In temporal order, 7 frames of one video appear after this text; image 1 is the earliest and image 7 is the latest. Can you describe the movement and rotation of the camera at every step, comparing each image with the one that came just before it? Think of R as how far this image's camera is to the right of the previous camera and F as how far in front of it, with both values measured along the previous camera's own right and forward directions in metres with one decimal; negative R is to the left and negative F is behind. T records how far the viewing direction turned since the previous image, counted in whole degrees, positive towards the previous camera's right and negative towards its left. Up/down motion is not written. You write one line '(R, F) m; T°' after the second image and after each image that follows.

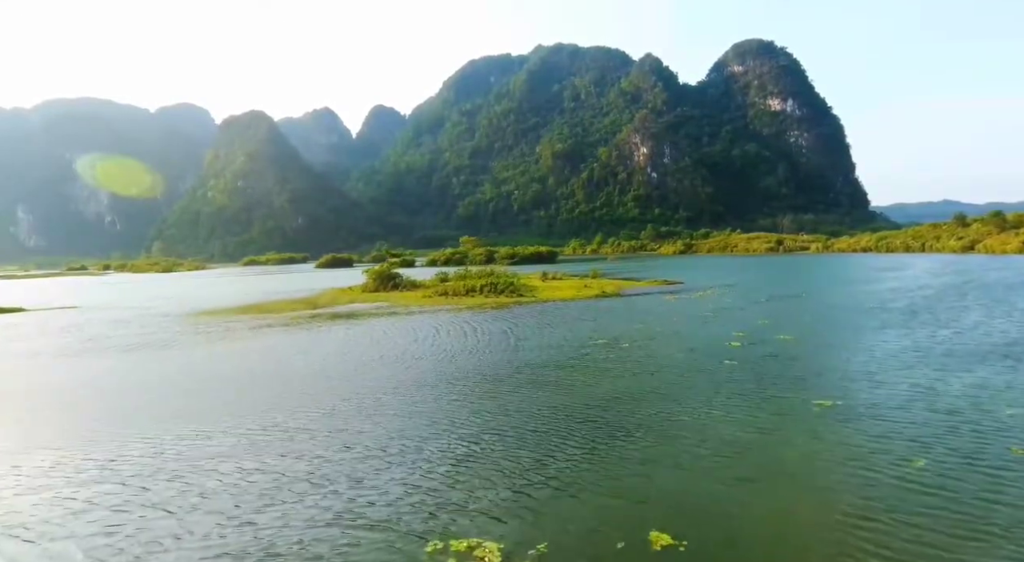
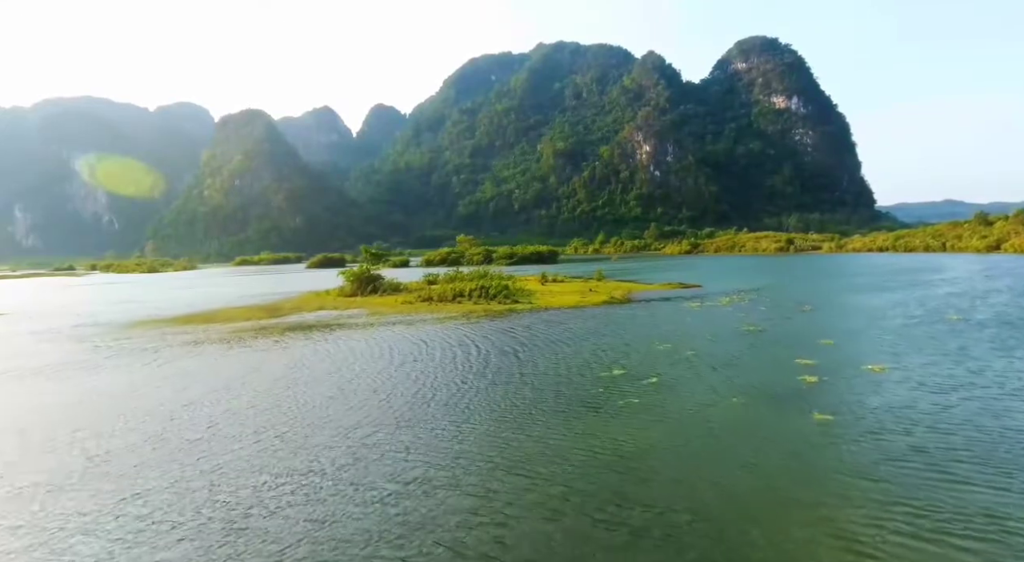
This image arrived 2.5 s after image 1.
(+0.4, +6.7) m; 0°
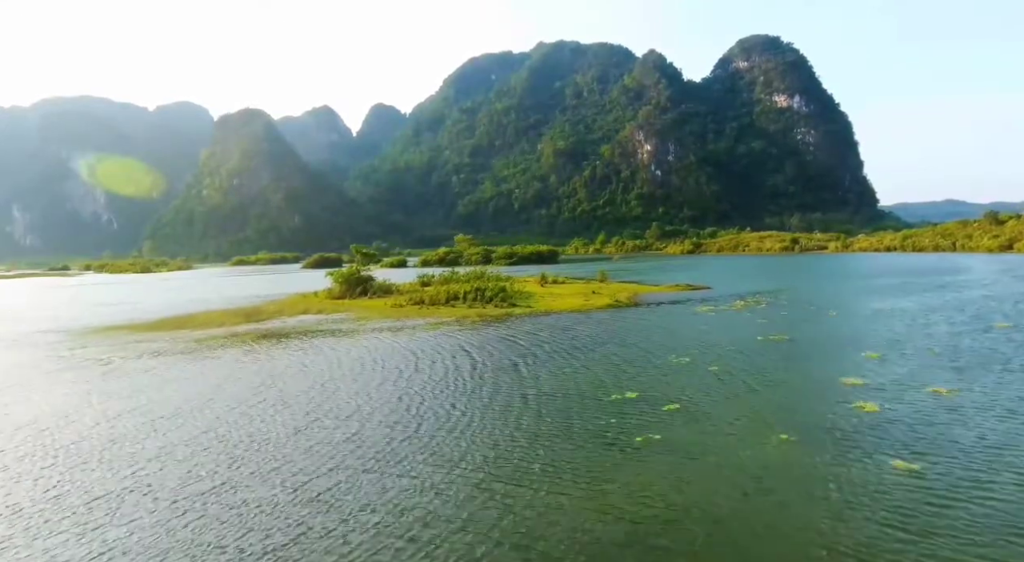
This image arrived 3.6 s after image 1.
(+0.2, +3.0) m; 0°
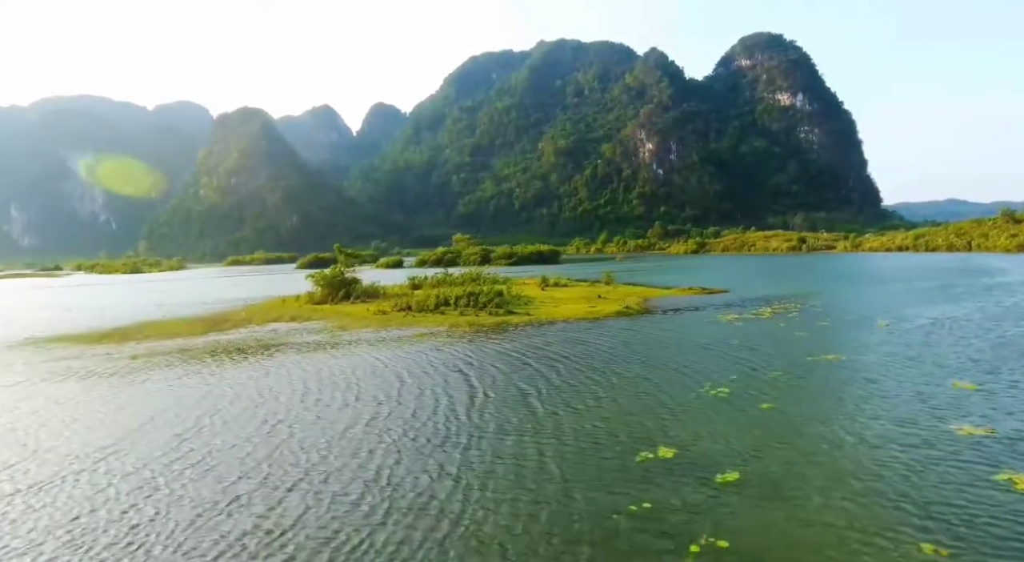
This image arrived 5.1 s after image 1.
(+0.2, +4.3) m; 0°
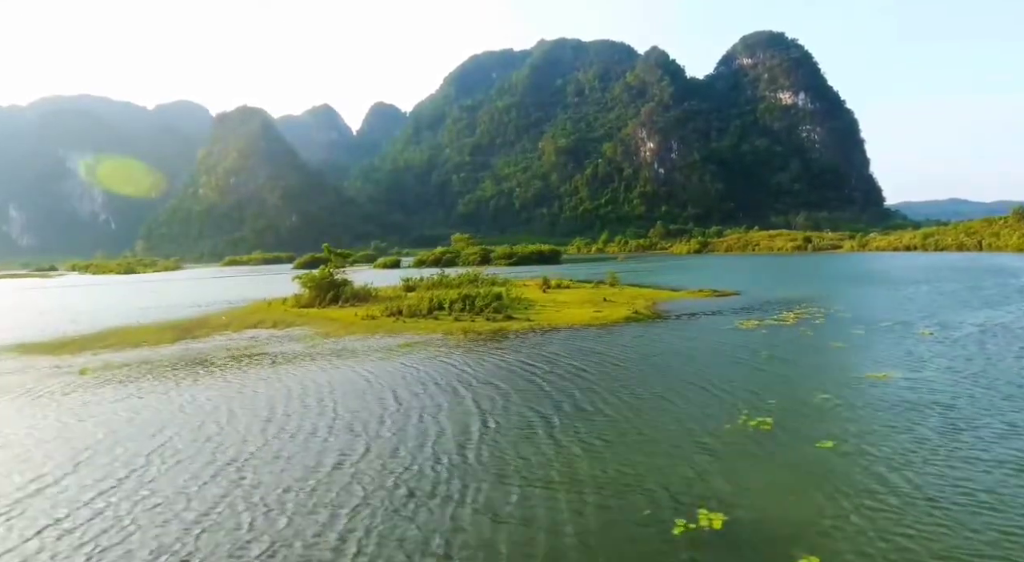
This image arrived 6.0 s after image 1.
(+0.1, +2.7) m; 0°
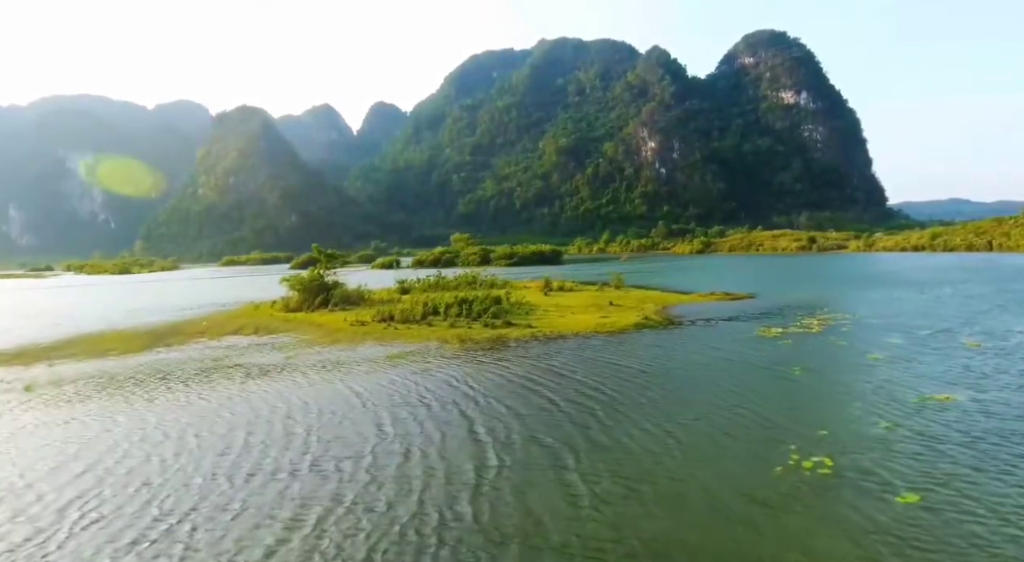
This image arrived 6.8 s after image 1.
(0.0, +2.4) m; 0°
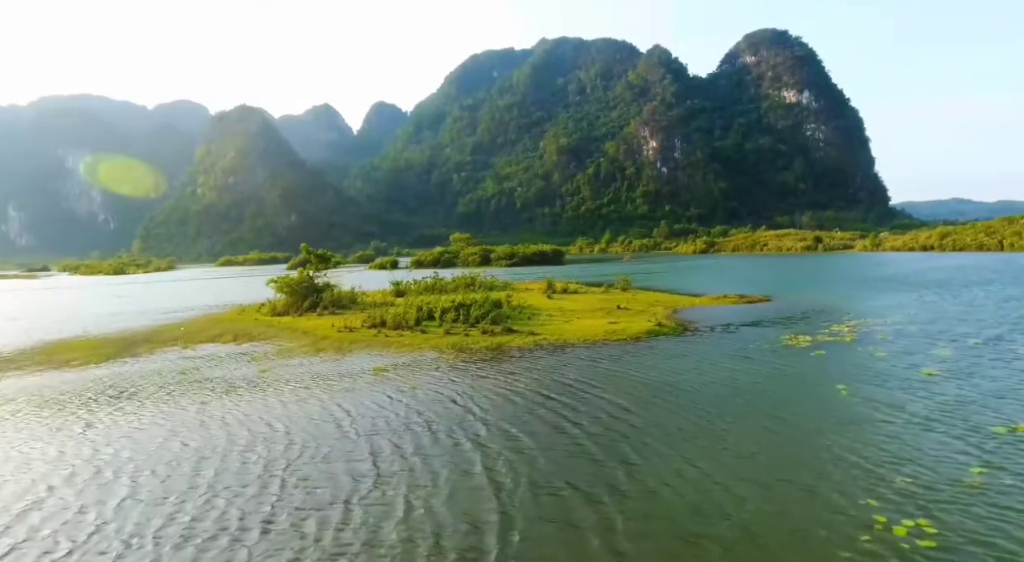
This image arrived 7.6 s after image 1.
(0.0, +2.4) m; 0°
